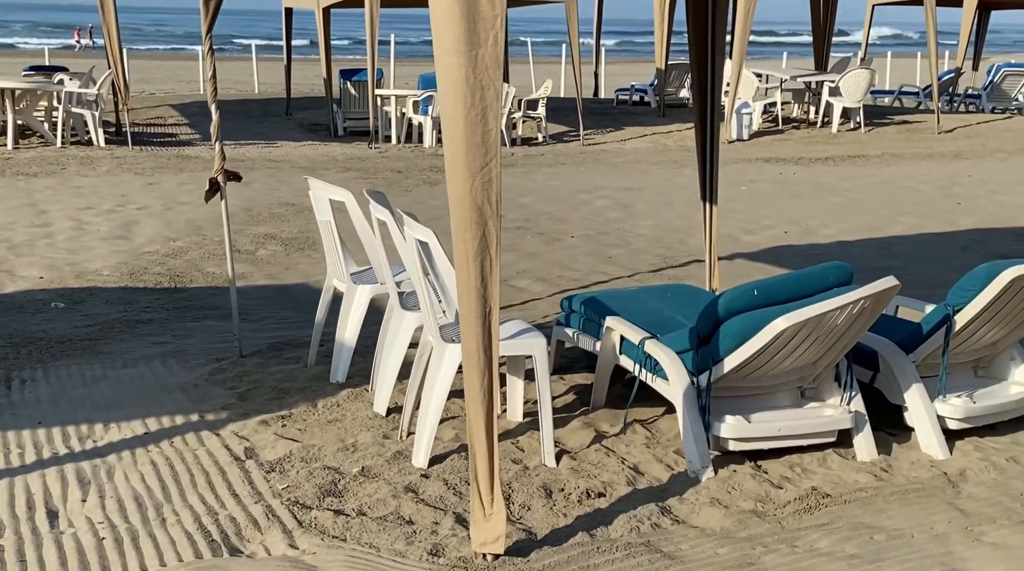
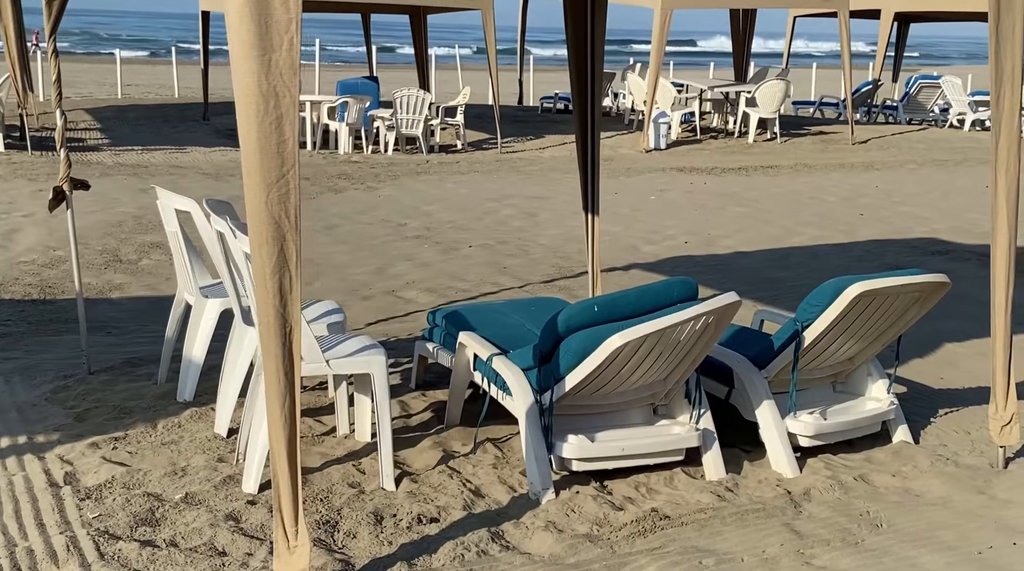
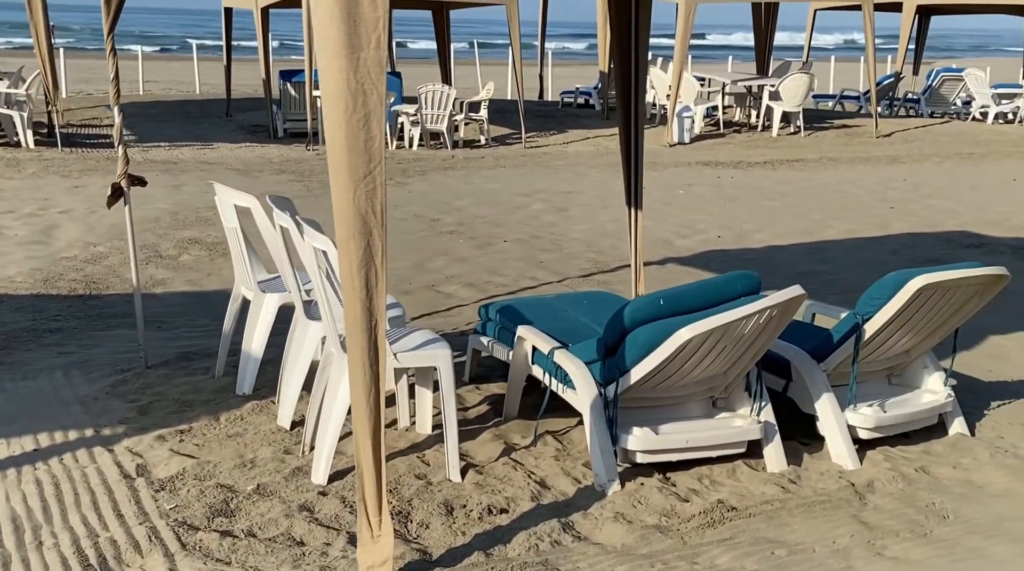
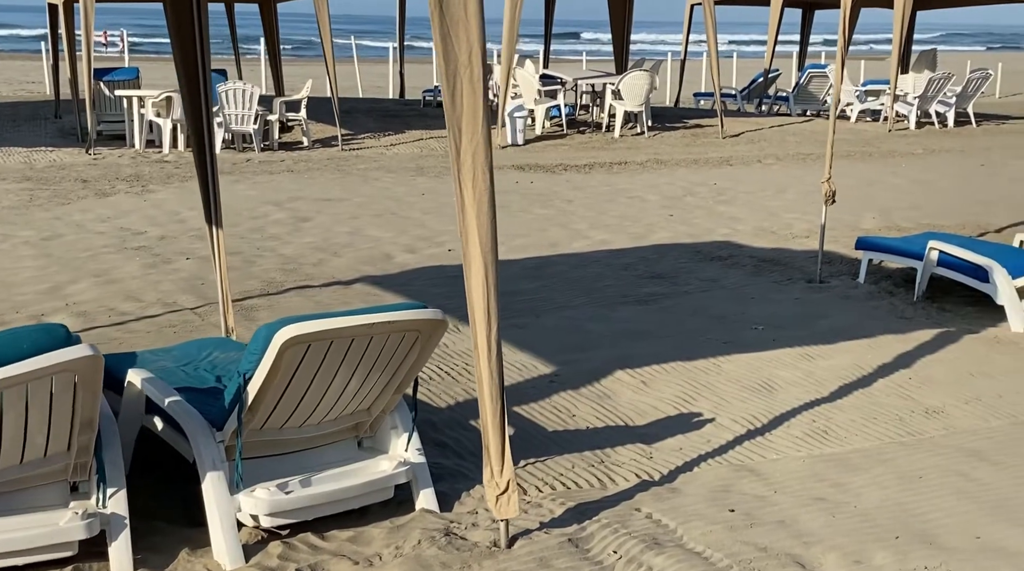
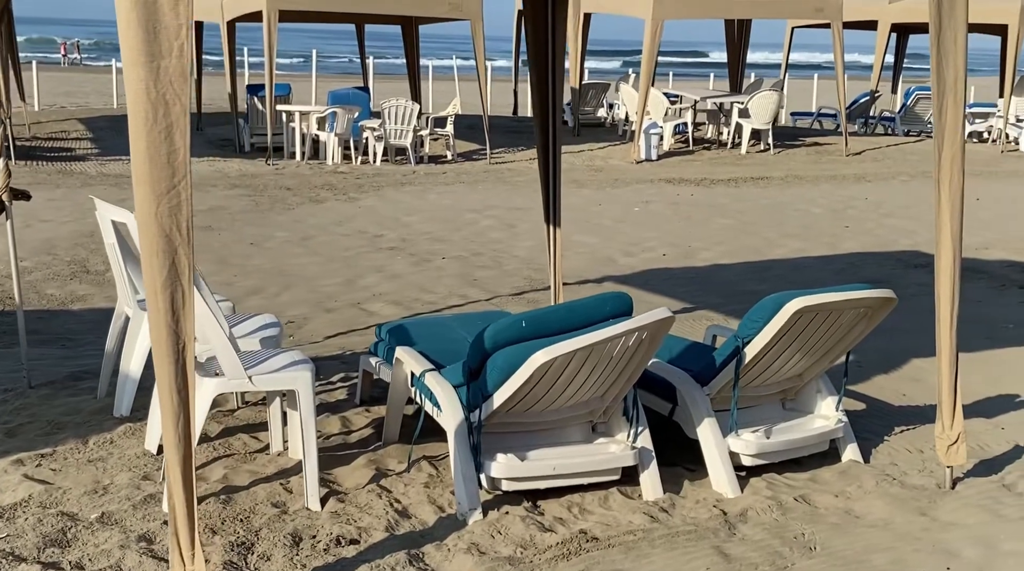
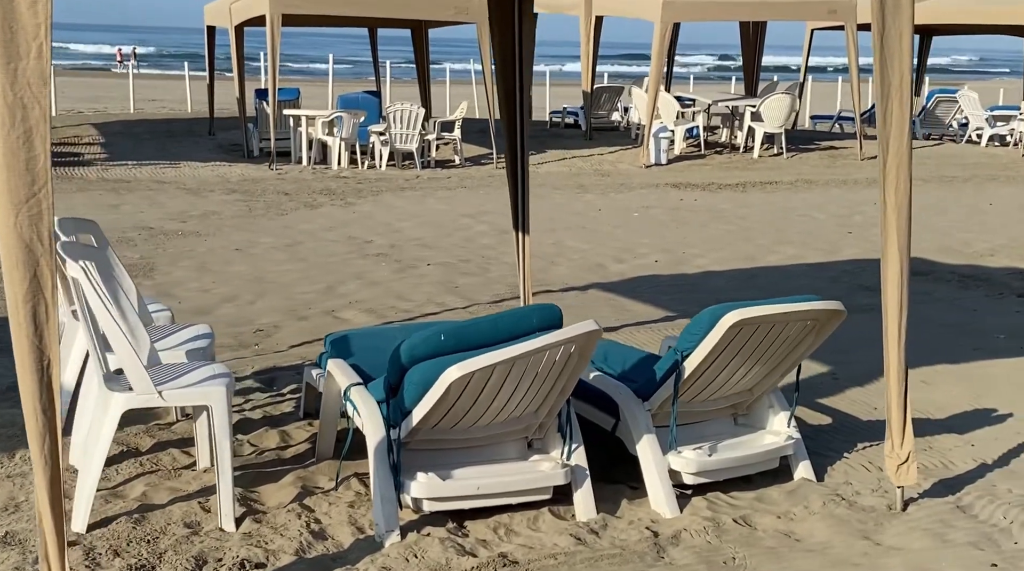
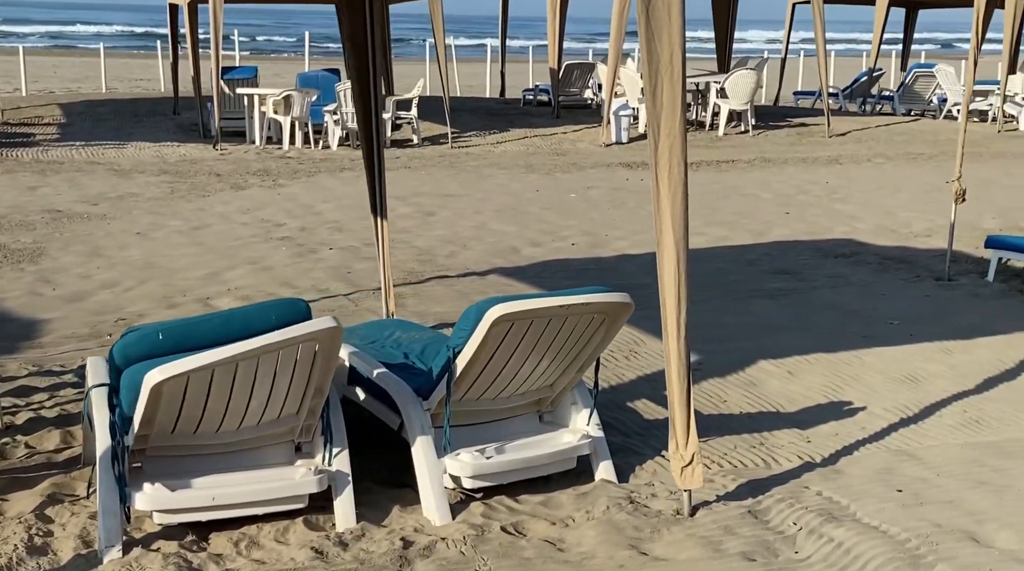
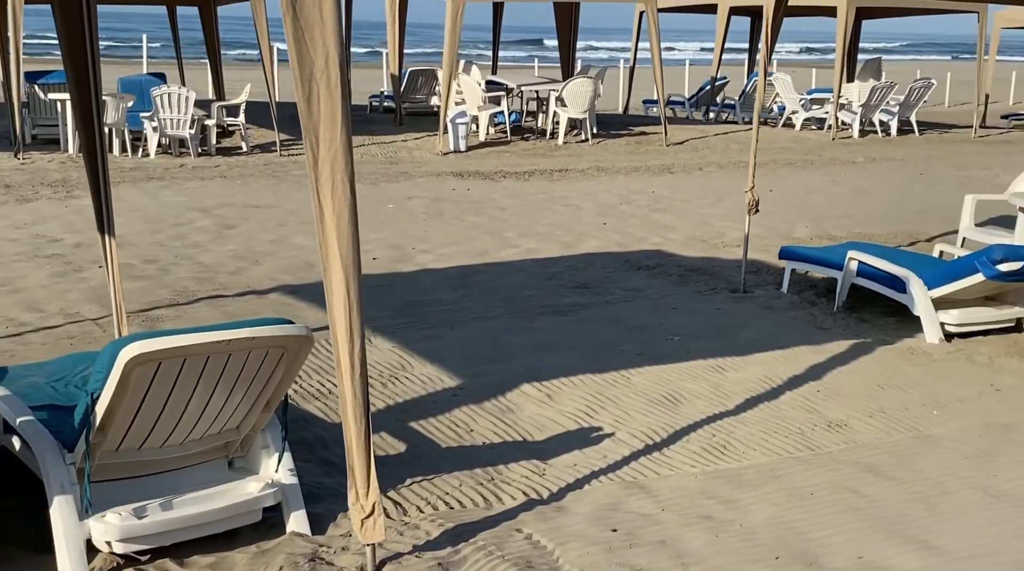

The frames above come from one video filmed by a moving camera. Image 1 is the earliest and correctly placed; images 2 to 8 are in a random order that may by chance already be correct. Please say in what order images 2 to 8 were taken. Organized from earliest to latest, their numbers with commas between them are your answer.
3, 2, 5, 6, 7, 4, 8
